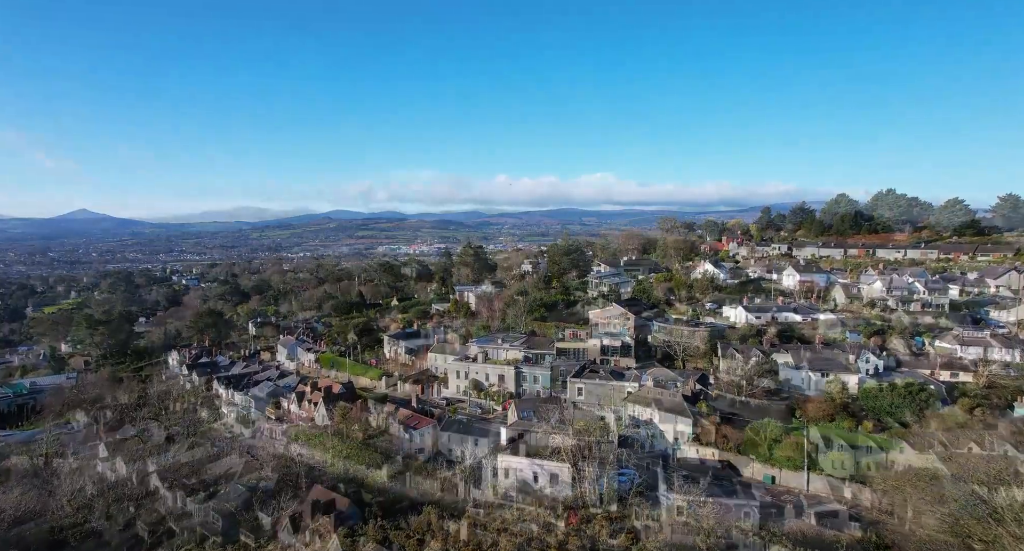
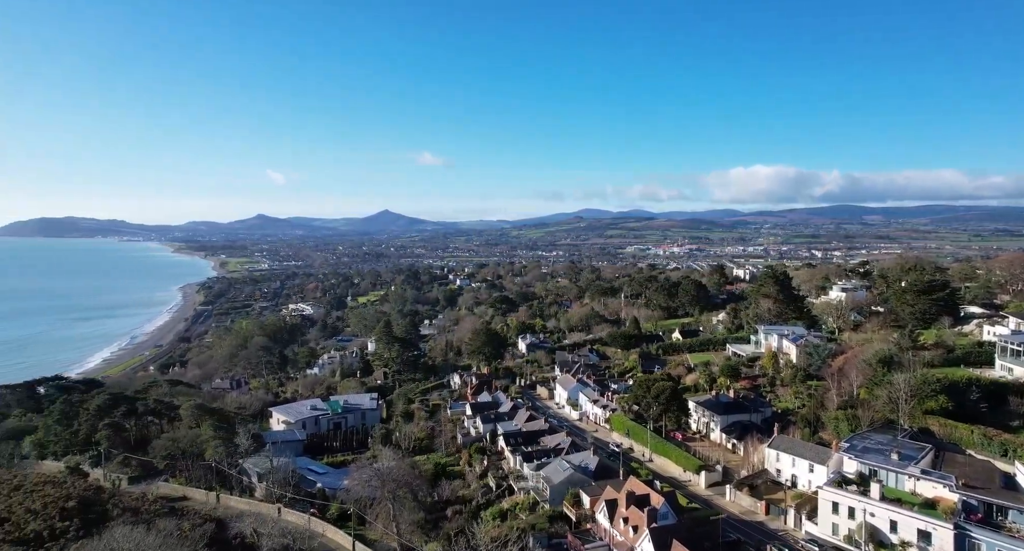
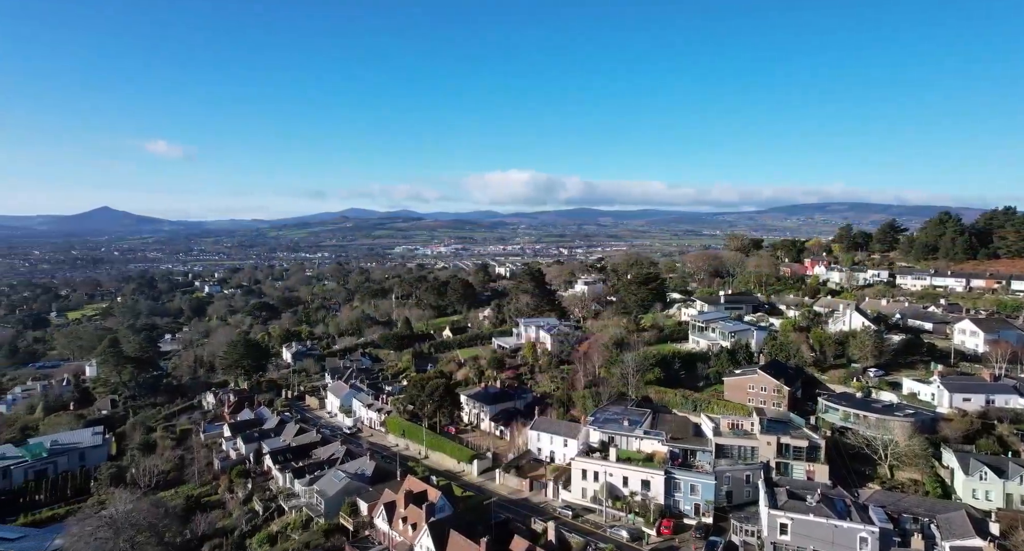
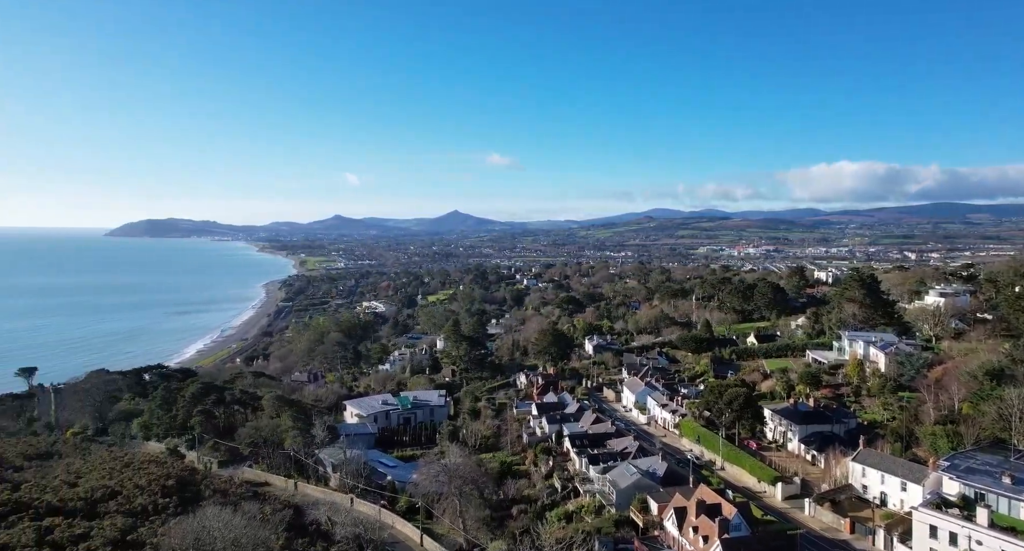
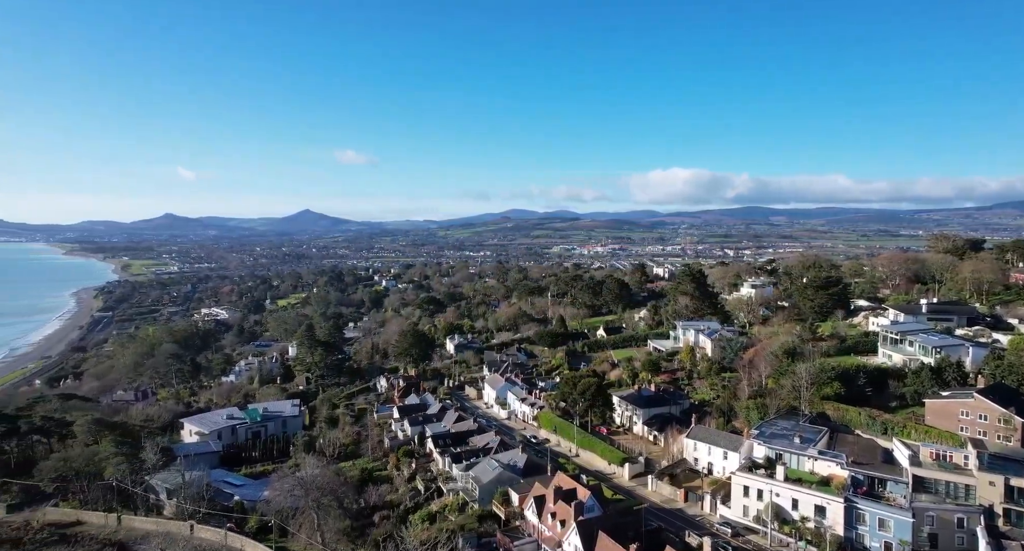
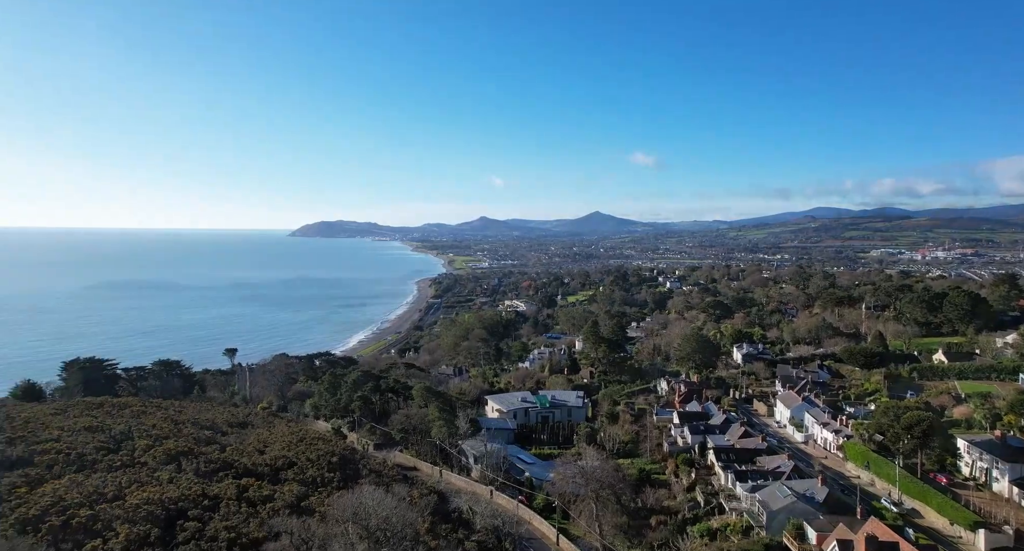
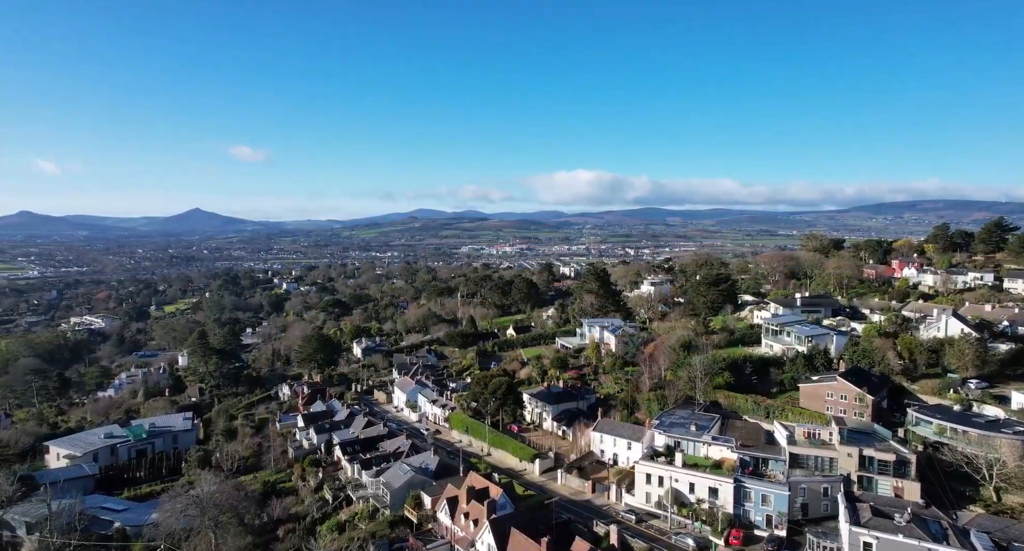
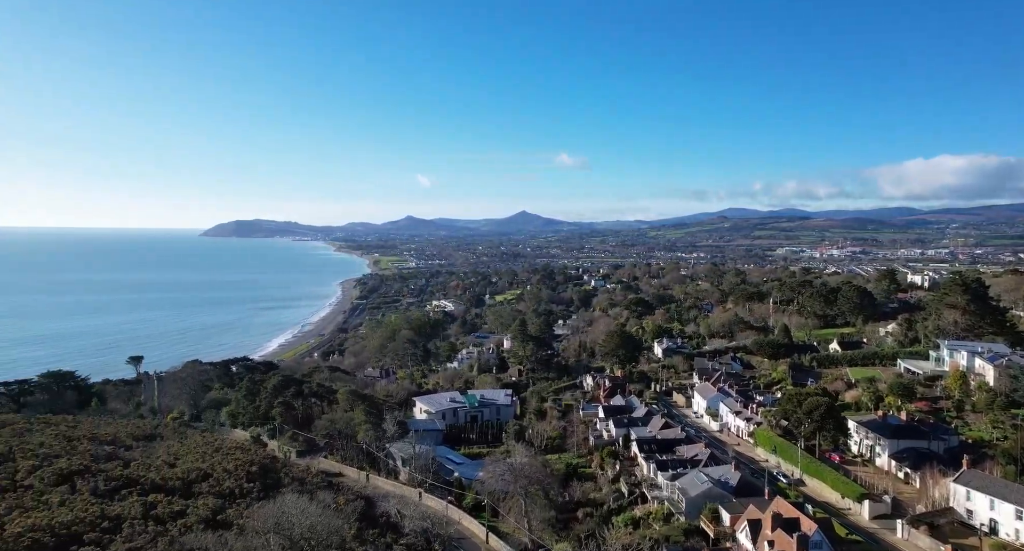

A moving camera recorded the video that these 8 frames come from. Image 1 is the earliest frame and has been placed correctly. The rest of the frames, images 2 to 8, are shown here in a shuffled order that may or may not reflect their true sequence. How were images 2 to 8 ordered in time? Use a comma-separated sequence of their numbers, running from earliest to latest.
3, 7, 5, 2, 4, 8, 6
